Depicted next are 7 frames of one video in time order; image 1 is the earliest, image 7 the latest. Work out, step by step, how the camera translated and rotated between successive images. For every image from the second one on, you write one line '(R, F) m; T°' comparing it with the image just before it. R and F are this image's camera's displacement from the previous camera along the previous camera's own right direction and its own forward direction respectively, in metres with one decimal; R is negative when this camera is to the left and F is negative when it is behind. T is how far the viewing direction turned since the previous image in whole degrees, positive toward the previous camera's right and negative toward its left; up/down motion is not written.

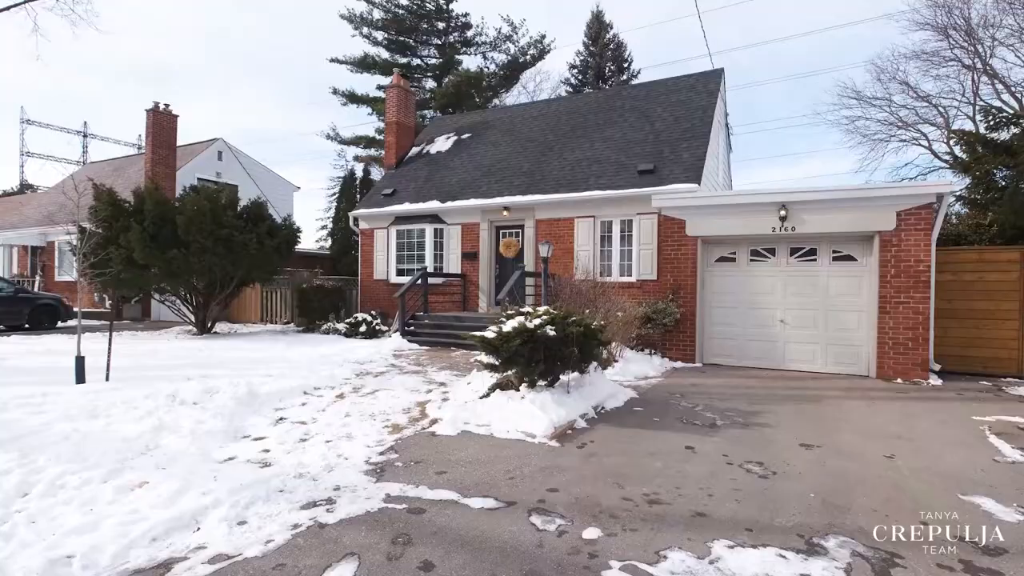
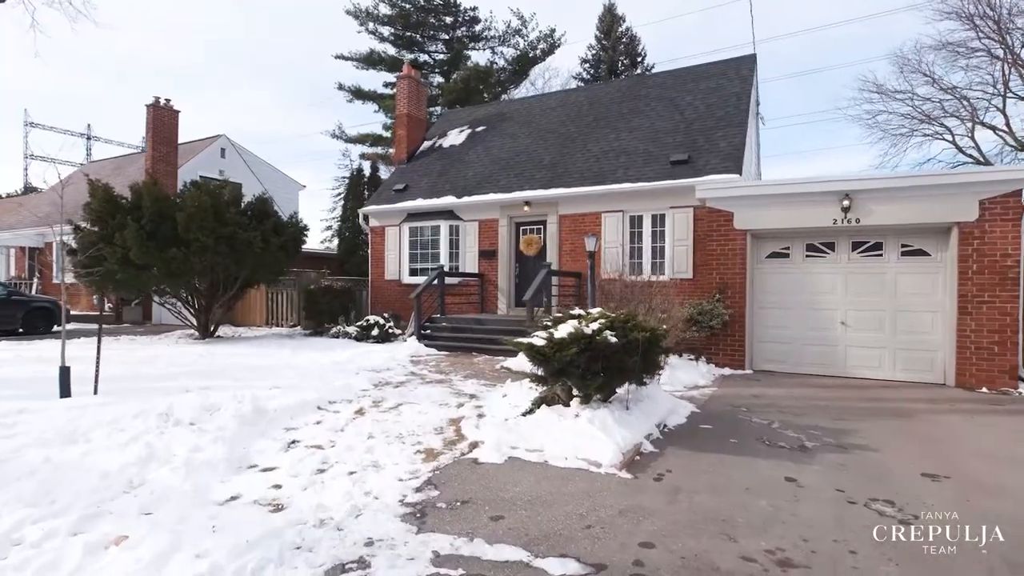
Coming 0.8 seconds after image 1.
(-0.4, +0.9) m; 0°
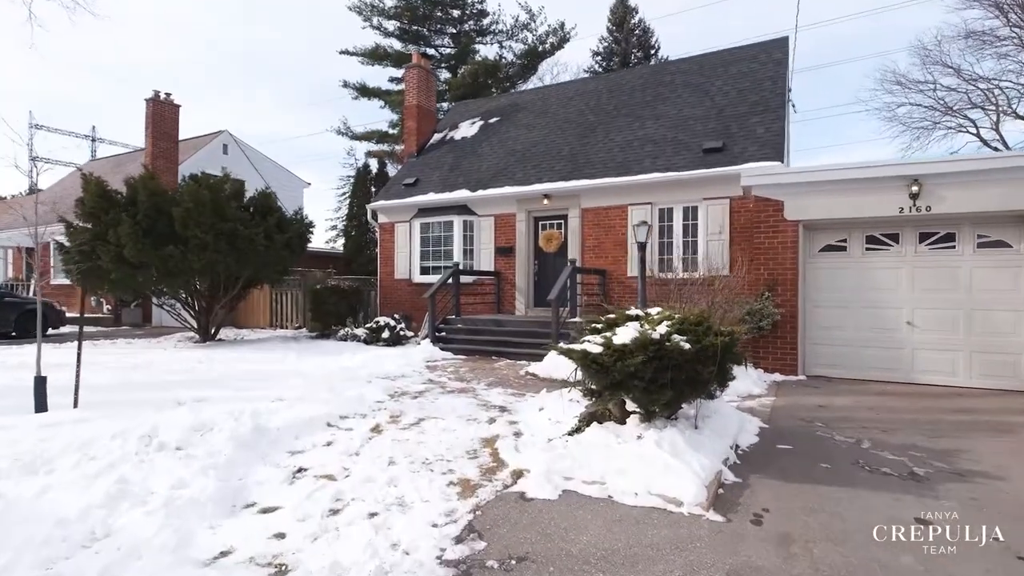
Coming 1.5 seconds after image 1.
(-0.3, +0.8) m; 0°
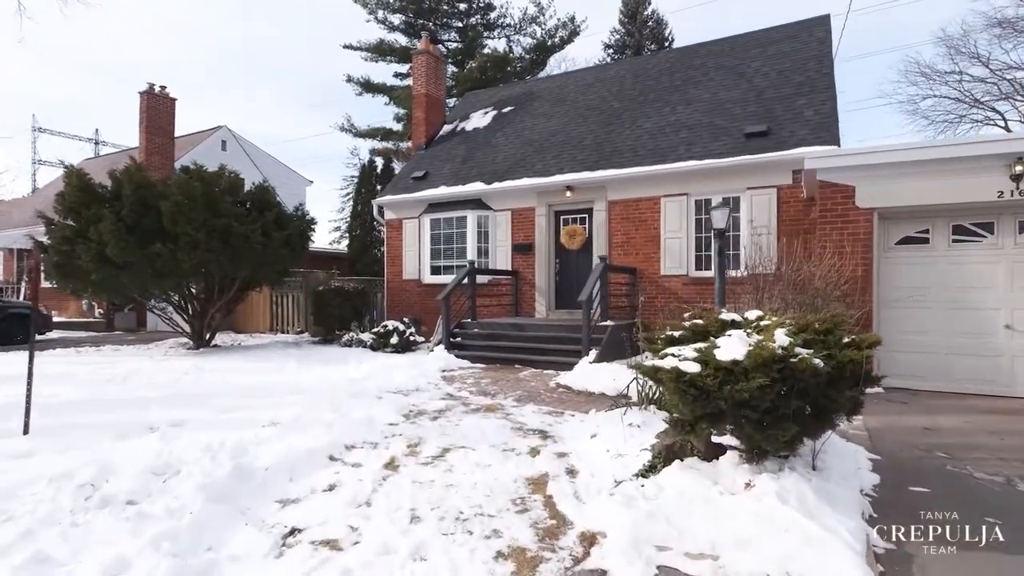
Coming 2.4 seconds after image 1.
(-0.3, +1.0) m; 0°
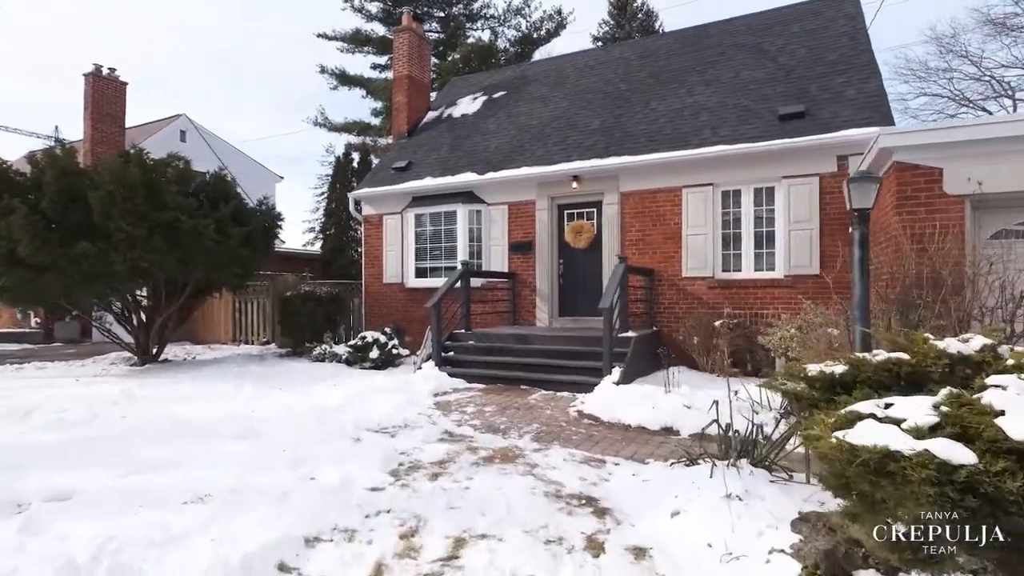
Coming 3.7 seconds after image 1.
(-0.4, +1.4) m; +2°
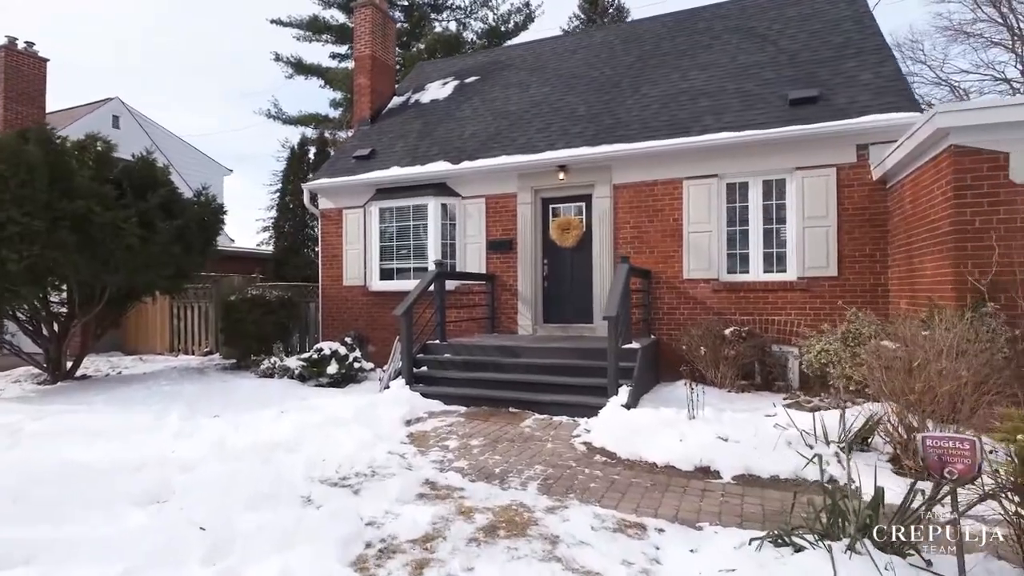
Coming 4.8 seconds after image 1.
(-0.3, +1.1) m; +4°
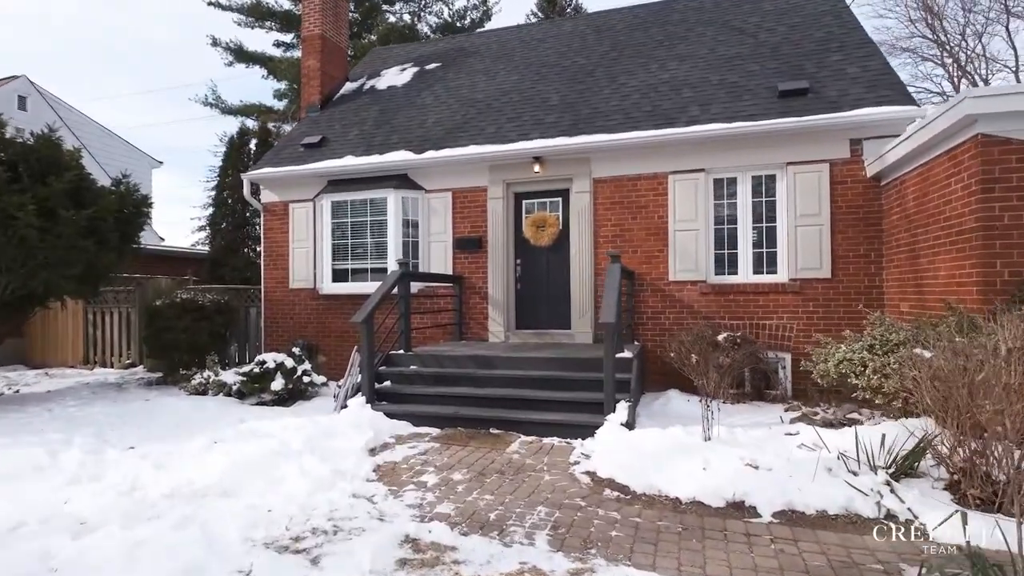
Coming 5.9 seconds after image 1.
(-0.3, +0.8) m; +5°
